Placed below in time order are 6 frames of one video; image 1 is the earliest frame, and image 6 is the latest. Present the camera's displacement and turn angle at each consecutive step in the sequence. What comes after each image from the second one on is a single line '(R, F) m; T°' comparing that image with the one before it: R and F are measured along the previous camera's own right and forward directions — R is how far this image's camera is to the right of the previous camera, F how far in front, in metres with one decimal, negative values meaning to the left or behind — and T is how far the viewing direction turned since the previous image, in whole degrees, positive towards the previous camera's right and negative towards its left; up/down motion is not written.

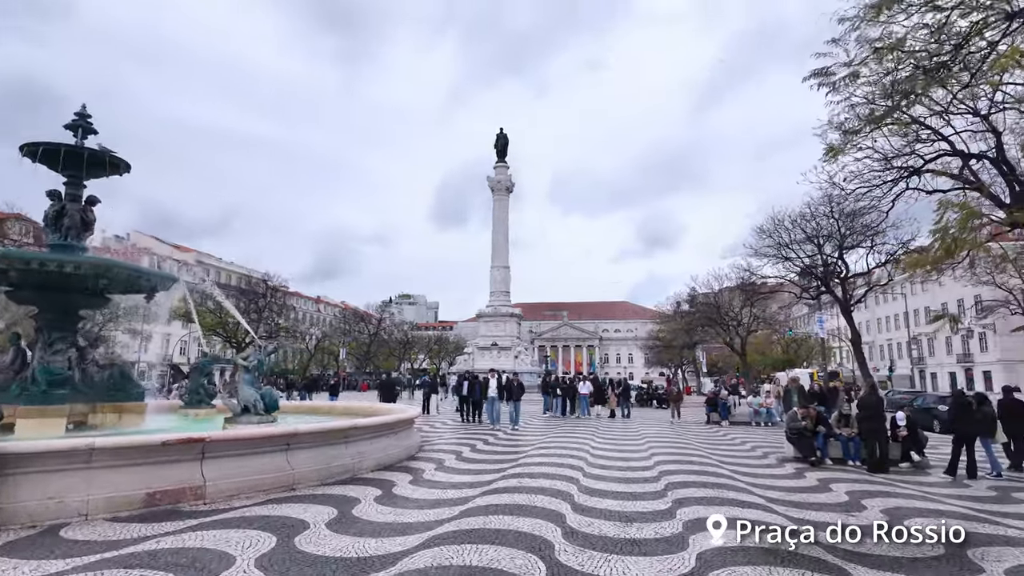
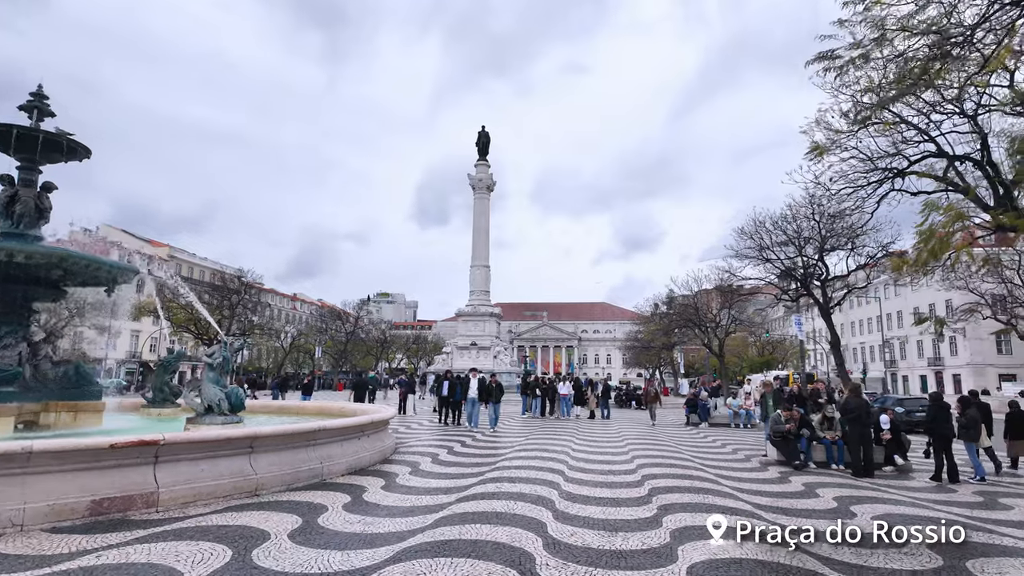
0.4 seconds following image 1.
(0.0, +0.3) m; +2°
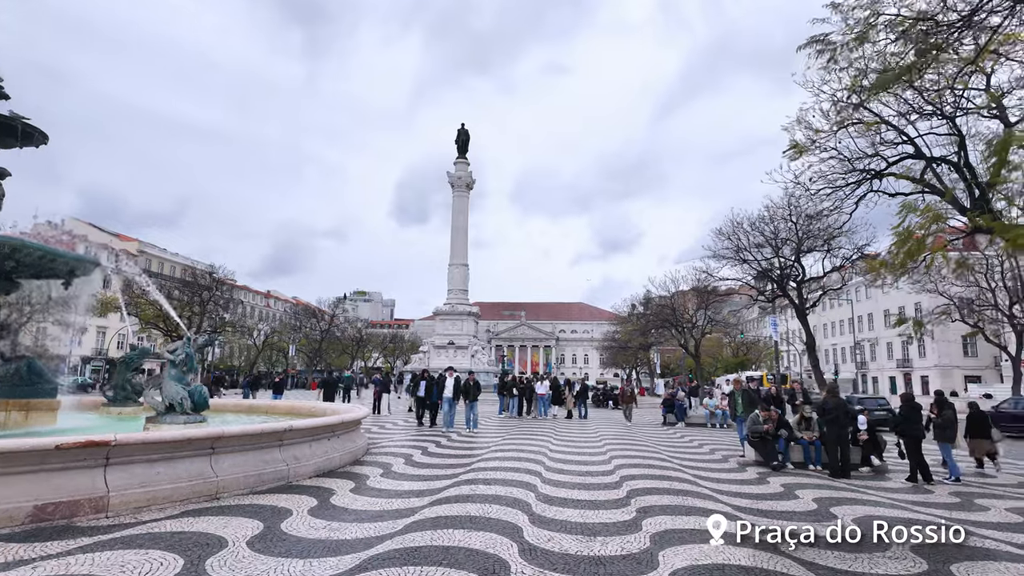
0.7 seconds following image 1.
(0.0, +0.2) m; +2°
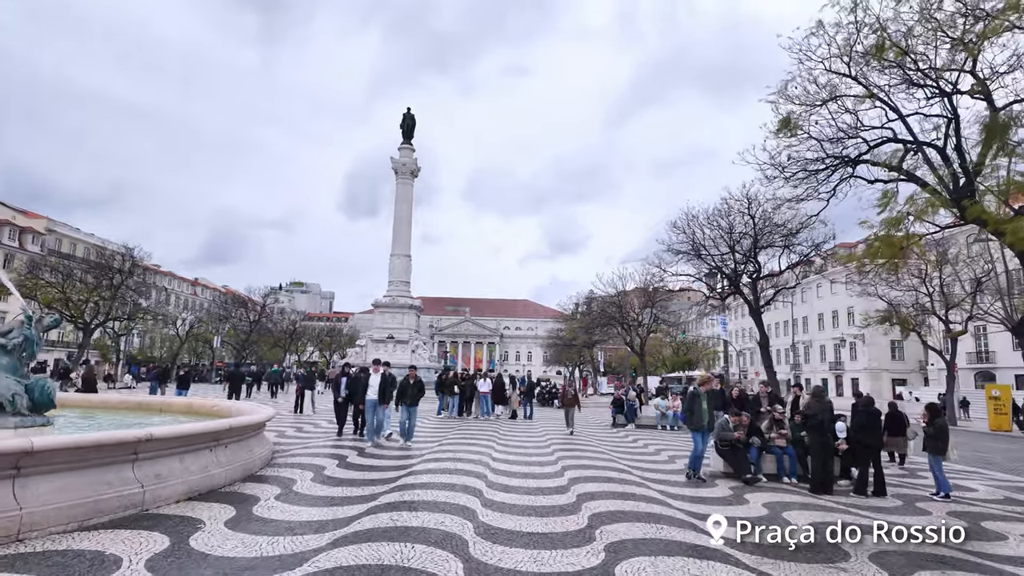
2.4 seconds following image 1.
(+0.1, +1.3) m; +6°
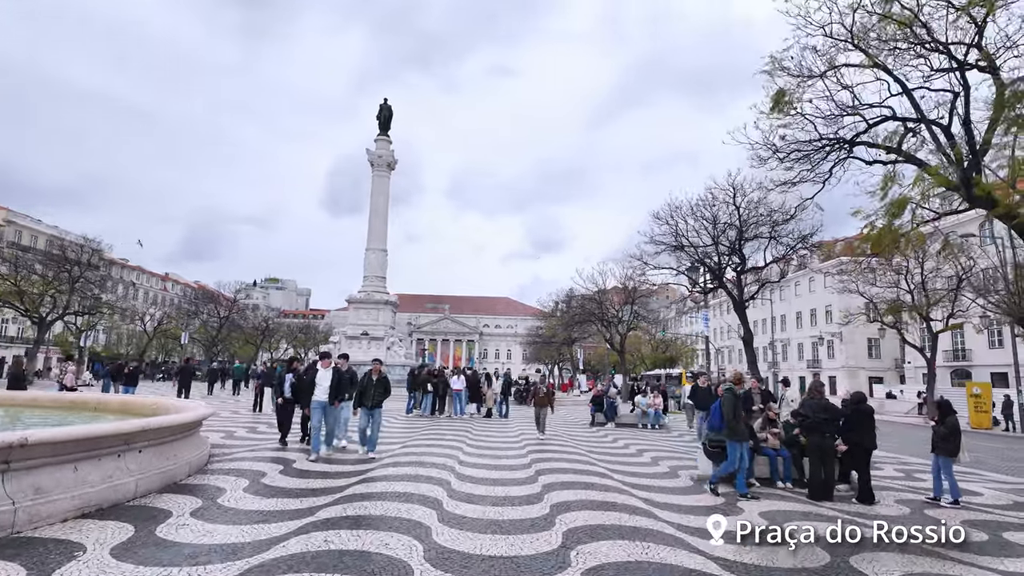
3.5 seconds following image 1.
(+0.1, +0.8) m; +2°
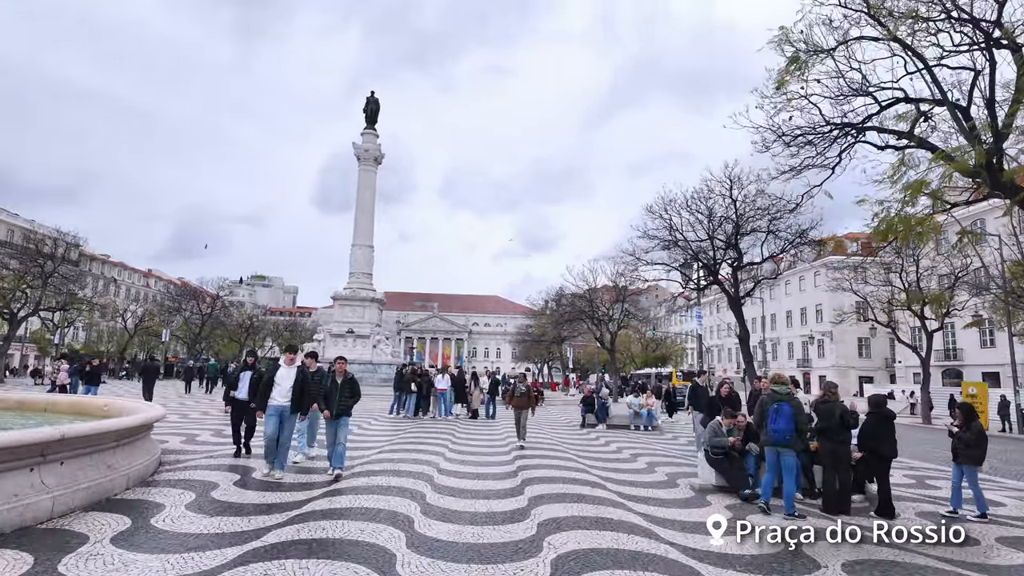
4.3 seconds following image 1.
(+0.1, +0.6) m; +1°
